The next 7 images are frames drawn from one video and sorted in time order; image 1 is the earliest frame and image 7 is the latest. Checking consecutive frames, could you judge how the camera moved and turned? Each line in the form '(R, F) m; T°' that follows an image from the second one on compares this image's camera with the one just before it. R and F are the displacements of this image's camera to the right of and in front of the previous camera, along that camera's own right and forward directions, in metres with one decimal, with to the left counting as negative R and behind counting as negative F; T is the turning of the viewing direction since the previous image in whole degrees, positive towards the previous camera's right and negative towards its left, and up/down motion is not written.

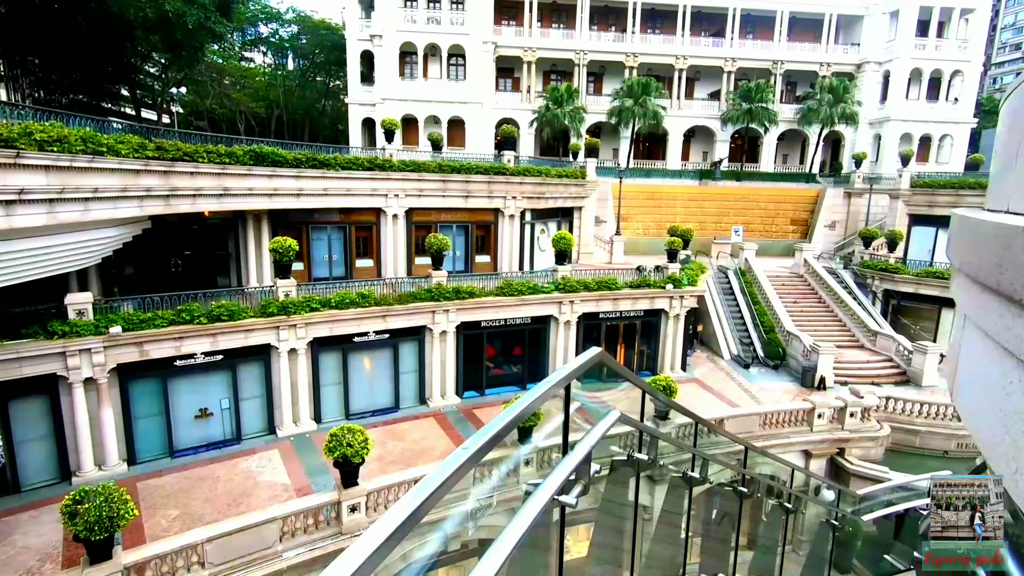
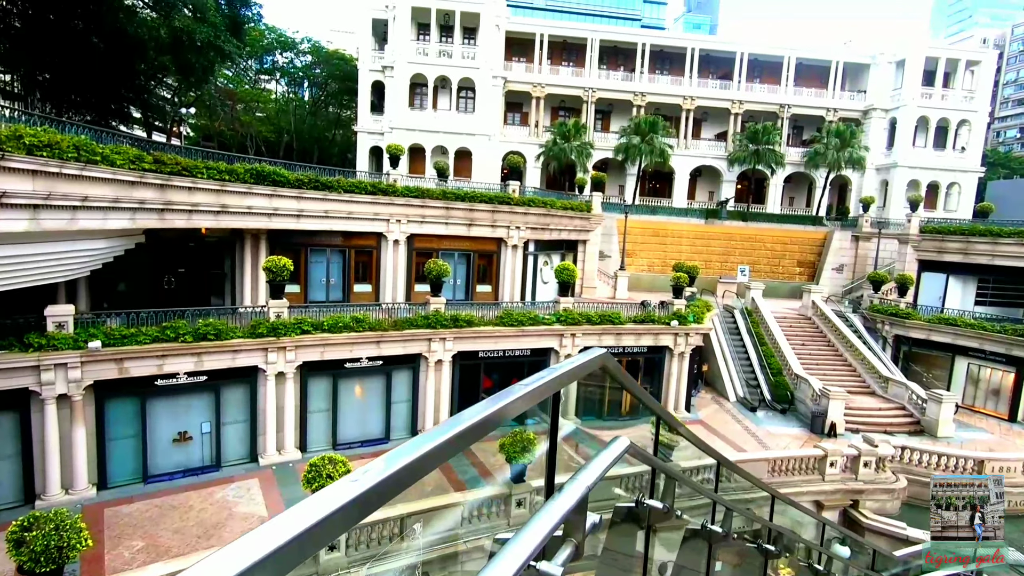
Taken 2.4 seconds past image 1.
(+0.1, +0.6) m; 0°
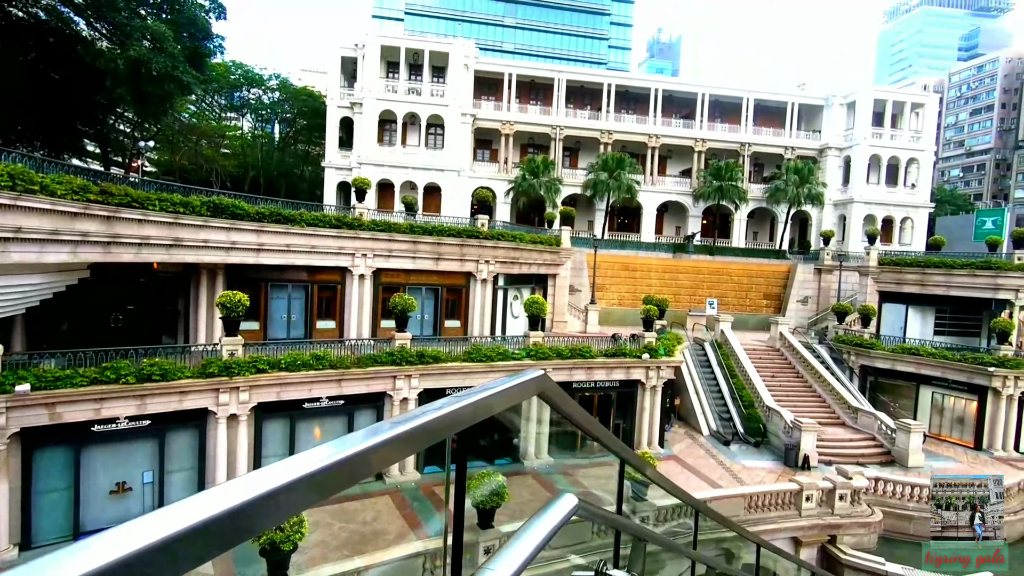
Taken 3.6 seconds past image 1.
(+0.2, +0.4) m; +3°
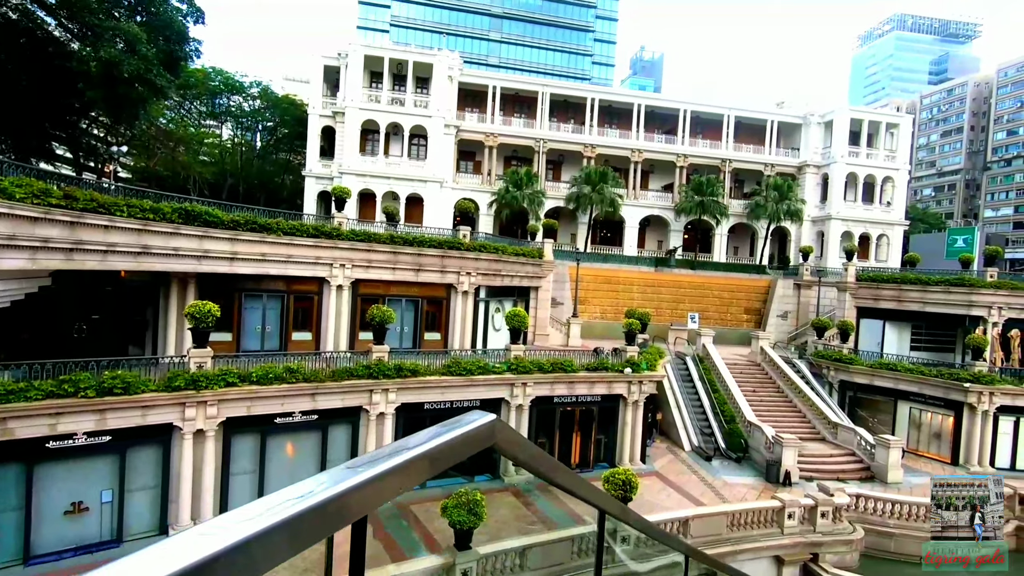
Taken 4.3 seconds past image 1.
(+0.1, +0.3) m; +2°
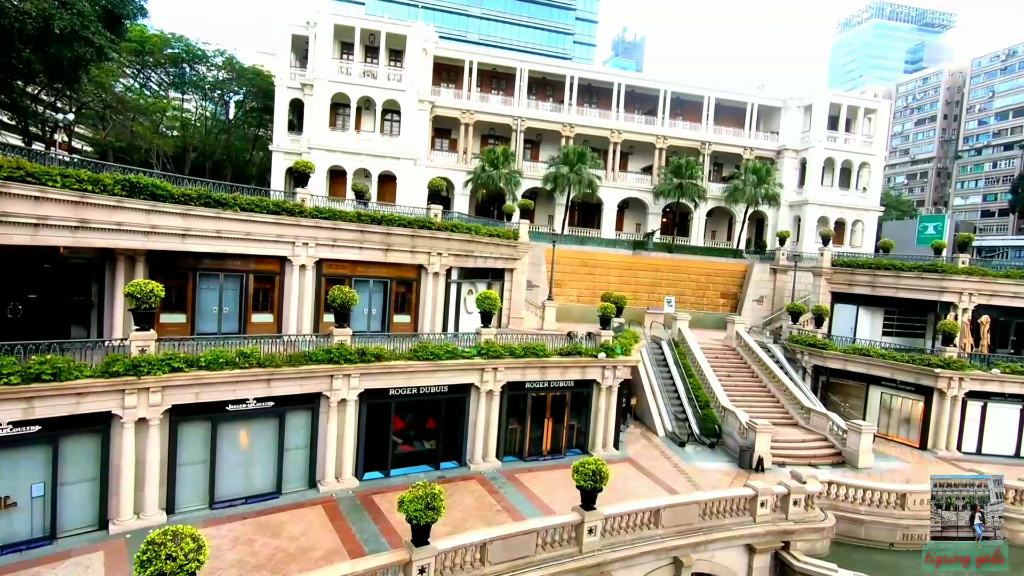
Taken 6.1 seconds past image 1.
(+0.3, +0.8) m; +2°
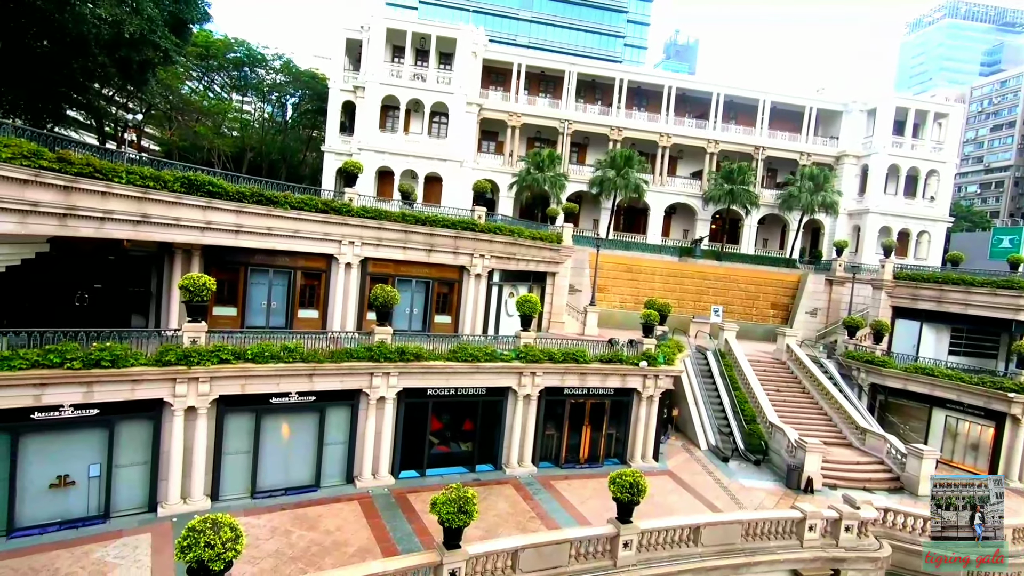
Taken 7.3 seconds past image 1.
(+0.1, +0.2) m; -5°
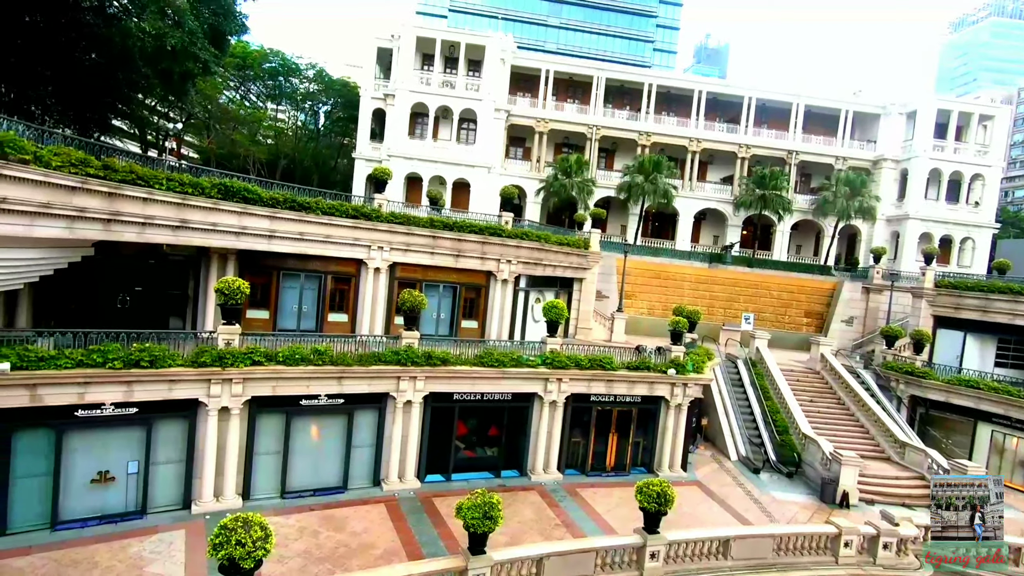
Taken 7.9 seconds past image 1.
(0.0, 0.0) m; -3°
